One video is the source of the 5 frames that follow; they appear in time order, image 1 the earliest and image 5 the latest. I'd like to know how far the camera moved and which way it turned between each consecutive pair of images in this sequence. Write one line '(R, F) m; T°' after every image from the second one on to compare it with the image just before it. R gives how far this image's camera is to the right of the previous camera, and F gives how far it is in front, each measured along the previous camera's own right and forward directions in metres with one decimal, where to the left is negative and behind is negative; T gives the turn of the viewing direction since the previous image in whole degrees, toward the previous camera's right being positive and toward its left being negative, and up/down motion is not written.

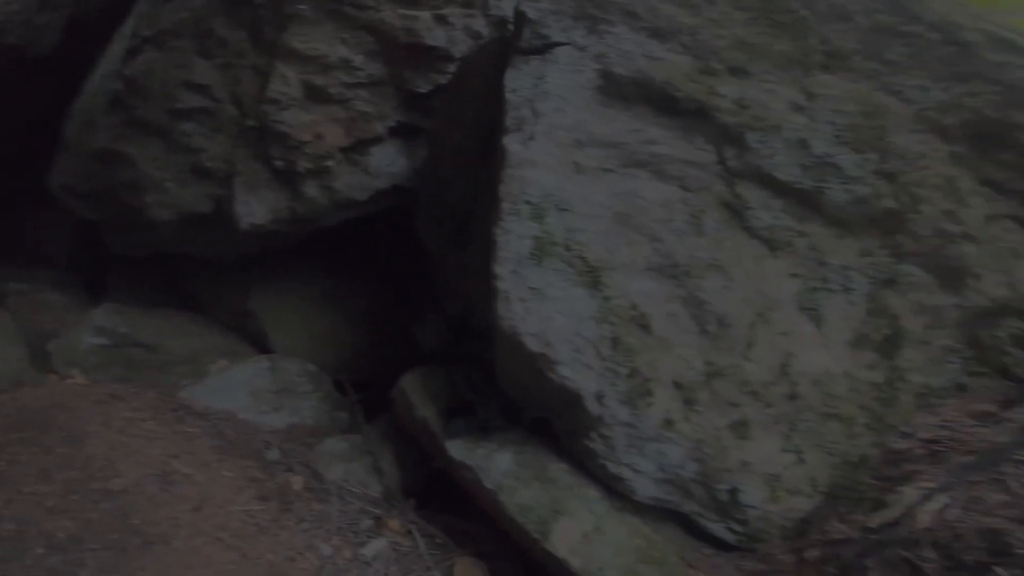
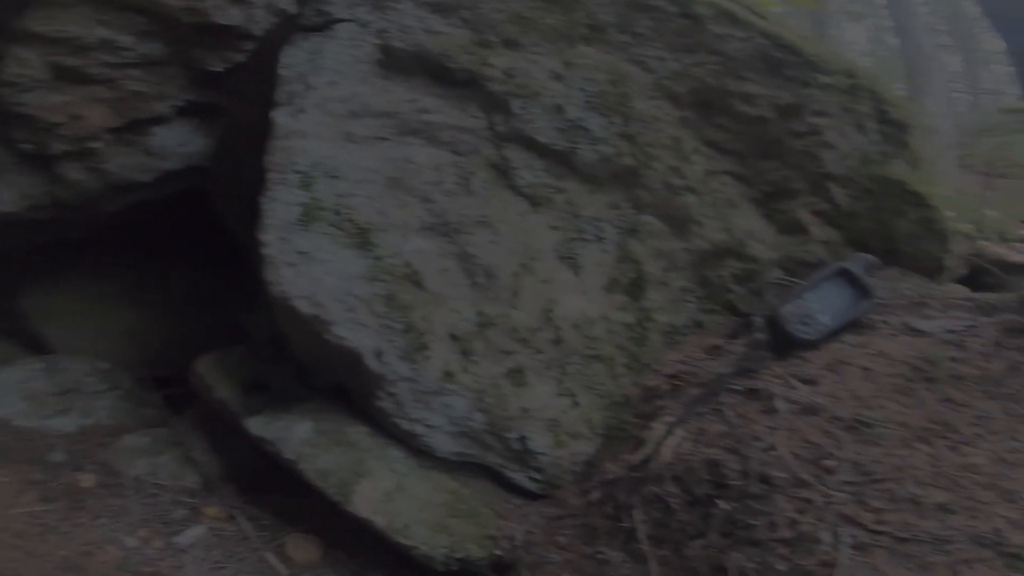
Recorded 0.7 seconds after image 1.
(+0.8, -0.2) m; +8°
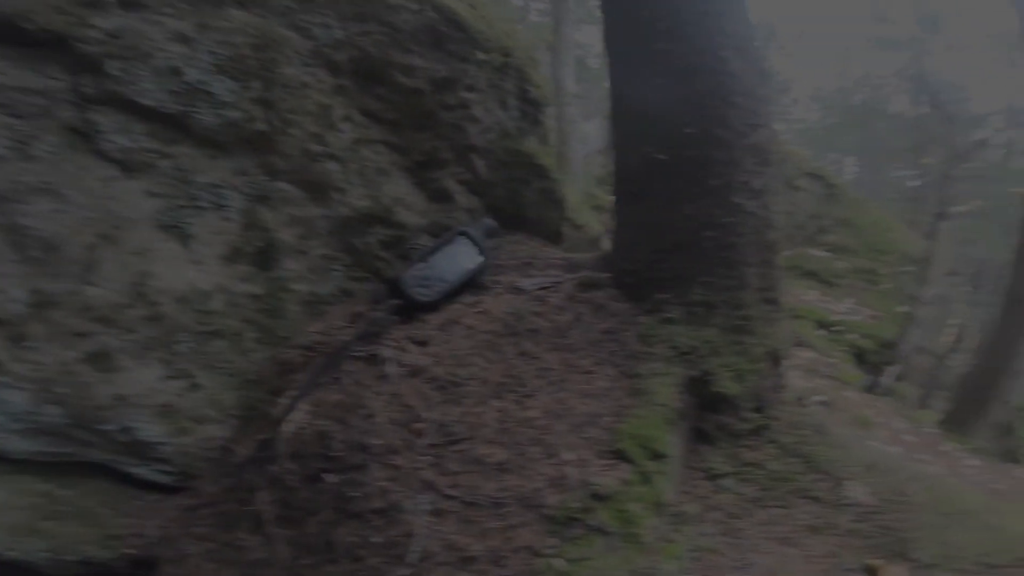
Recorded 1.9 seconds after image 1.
(+1.4, 0.0) m; +14°
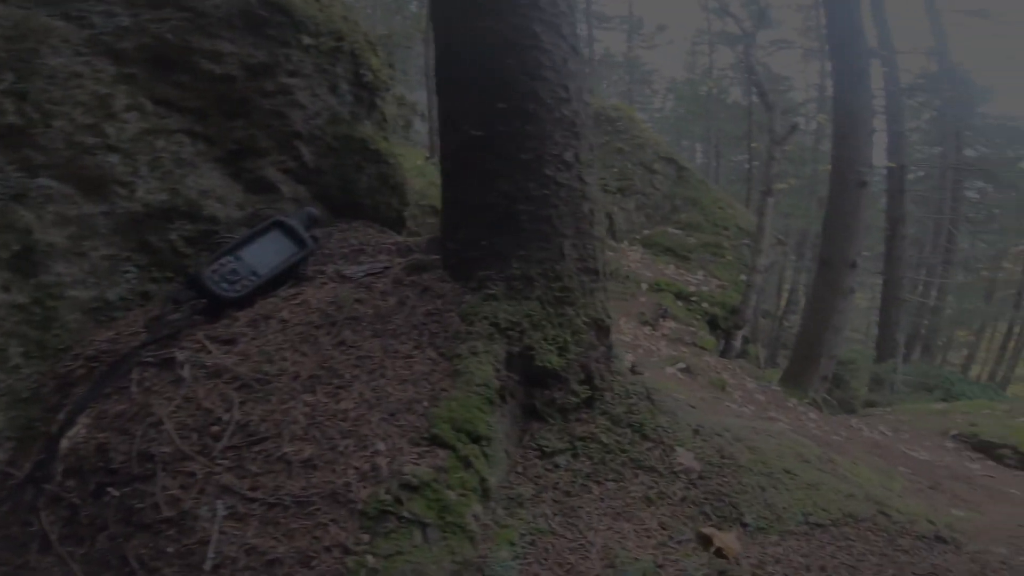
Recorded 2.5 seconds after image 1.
(+0.3, +0.1) m; +11°
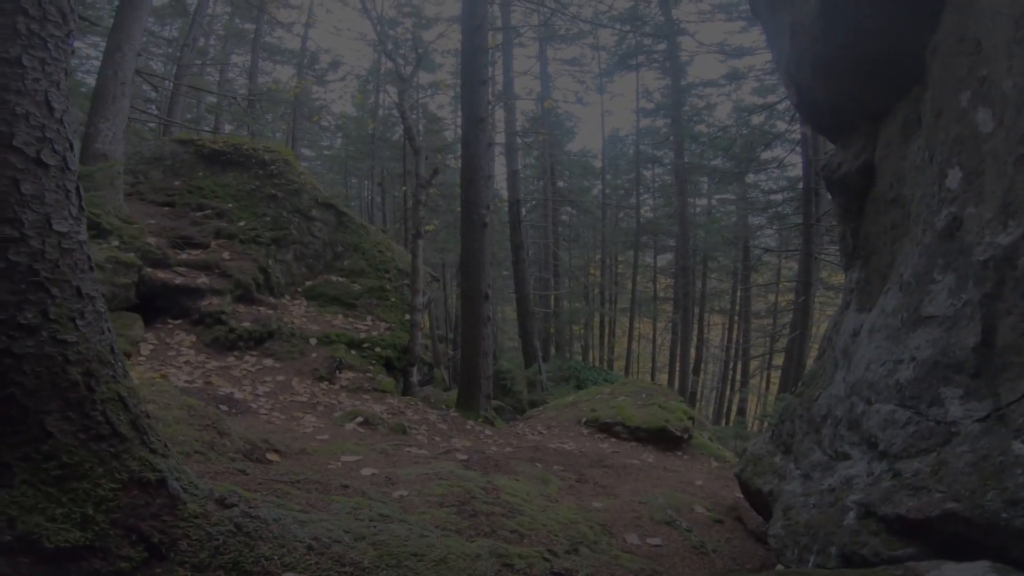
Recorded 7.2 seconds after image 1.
(+0.6, 0.0) m; +31°
